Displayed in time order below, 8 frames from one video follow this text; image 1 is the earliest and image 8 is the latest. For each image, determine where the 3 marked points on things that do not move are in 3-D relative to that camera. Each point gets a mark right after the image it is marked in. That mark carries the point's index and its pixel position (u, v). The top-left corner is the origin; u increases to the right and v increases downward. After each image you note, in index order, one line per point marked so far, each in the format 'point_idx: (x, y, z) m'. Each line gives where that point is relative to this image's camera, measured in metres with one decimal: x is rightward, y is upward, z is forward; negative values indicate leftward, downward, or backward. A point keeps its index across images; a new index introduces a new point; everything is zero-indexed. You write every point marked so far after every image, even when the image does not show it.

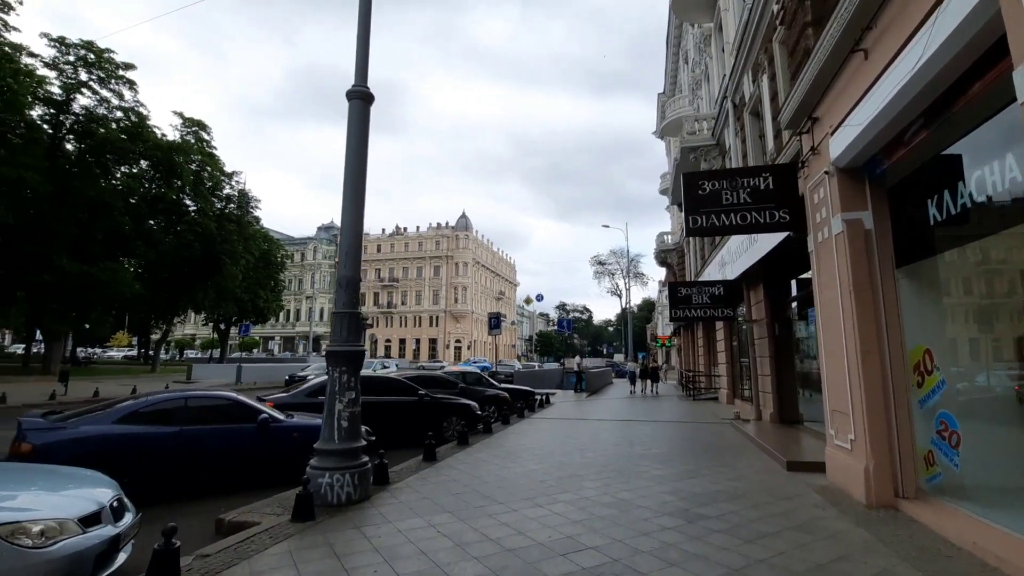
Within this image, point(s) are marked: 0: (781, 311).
0: (+6.5, -0.6, +12.2) m
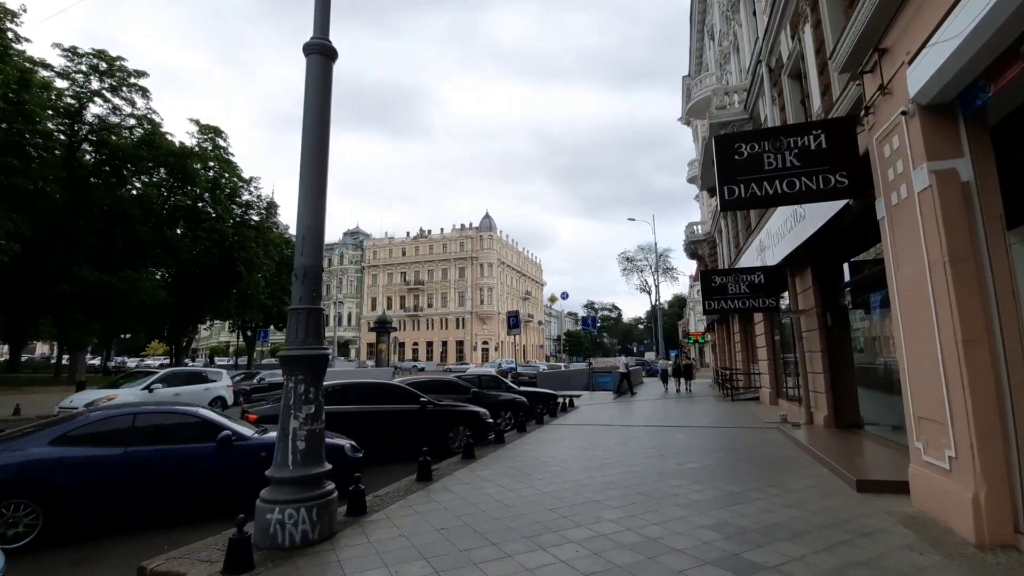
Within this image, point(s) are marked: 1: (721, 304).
0: (+6.8, -0.2, +10.6) m
1: (+5.1, -0.4, +12.2) m
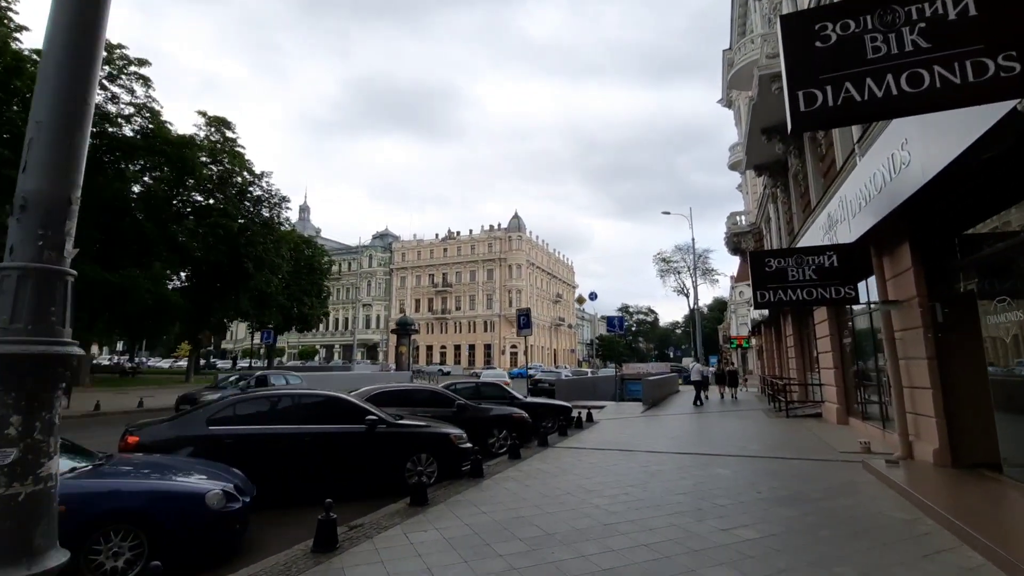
0: (+6.5, +0.1, +7.5) m
1: (+4.9, -0.1, +9.3) m
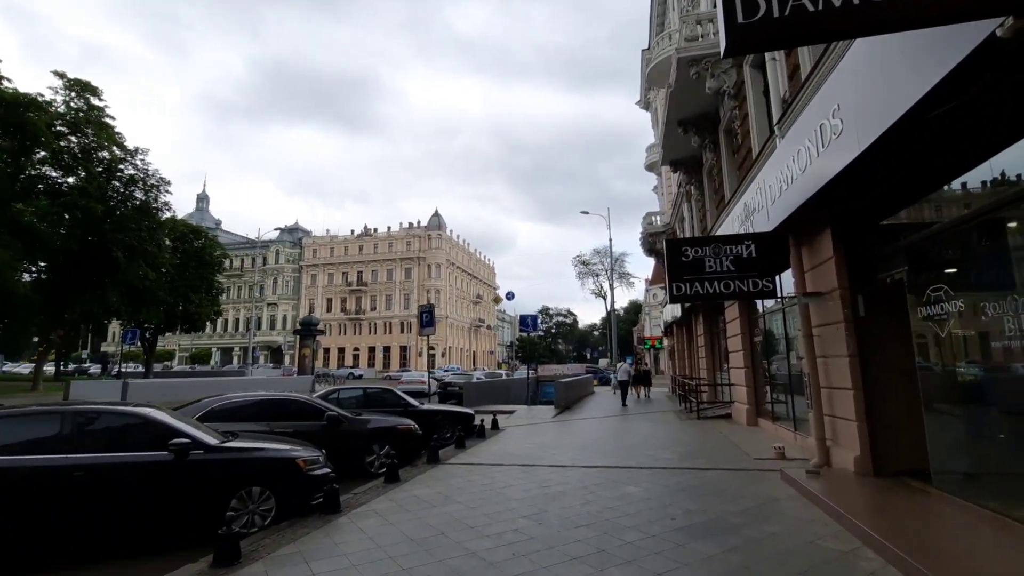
0: (+4.9, +0.2, +6.9) m
1: (+3.0, 0.0, +8.4) m
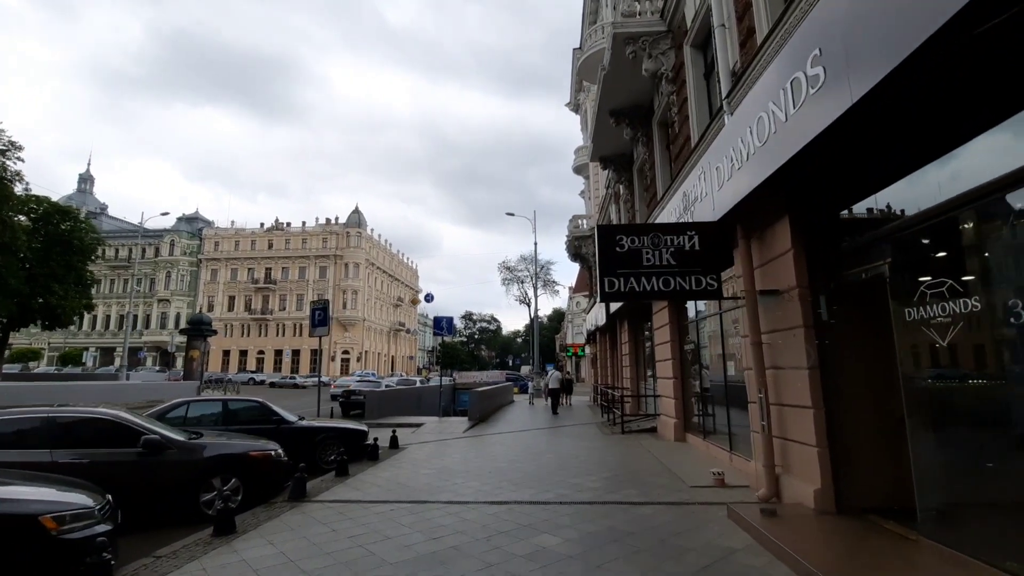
0: (+3.7, +0.2, +5.8) m
1: (+1.6, +0.1, +7.1) m
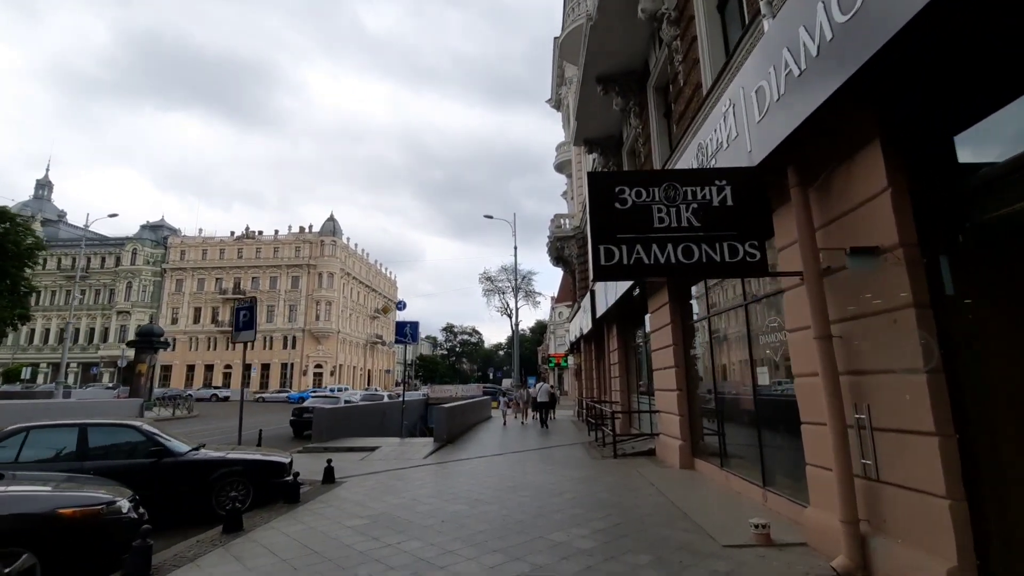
0: (+3.3, +0.5, +3.8) m
1: (+1.2, +0.3, +4.9) m
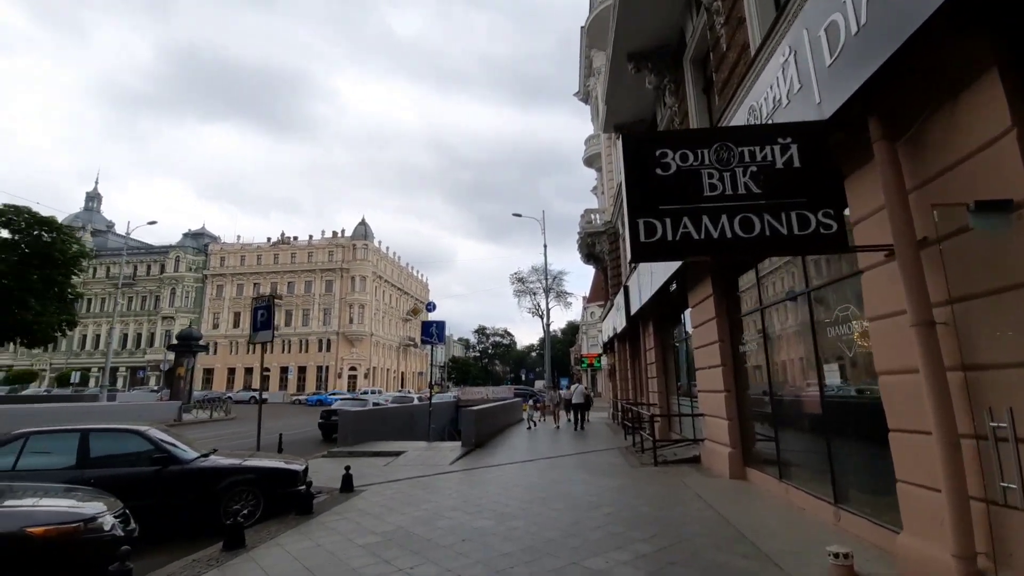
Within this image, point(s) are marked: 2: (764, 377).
0: (+3.4, +0.7, +2.8) m
1: (+1.4, +0.5, +4.1) m
2: (+3.8, -1.3, +7.6) m
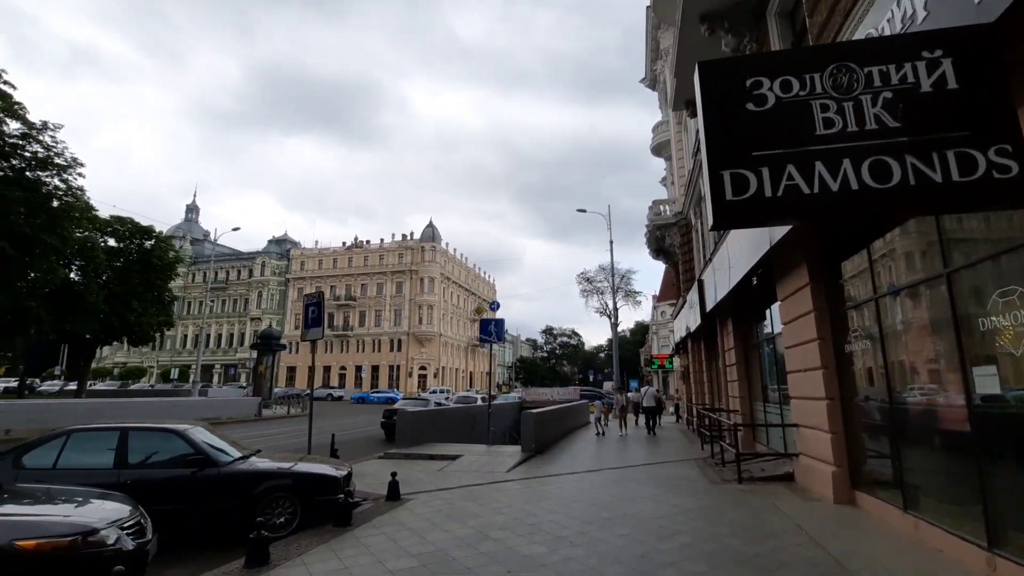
0: (+3.4, +0.9, +1.5) m
1: (+1.6, +0.6, +3.0) m
2: (+4.5, -1.1, +6.2) m
